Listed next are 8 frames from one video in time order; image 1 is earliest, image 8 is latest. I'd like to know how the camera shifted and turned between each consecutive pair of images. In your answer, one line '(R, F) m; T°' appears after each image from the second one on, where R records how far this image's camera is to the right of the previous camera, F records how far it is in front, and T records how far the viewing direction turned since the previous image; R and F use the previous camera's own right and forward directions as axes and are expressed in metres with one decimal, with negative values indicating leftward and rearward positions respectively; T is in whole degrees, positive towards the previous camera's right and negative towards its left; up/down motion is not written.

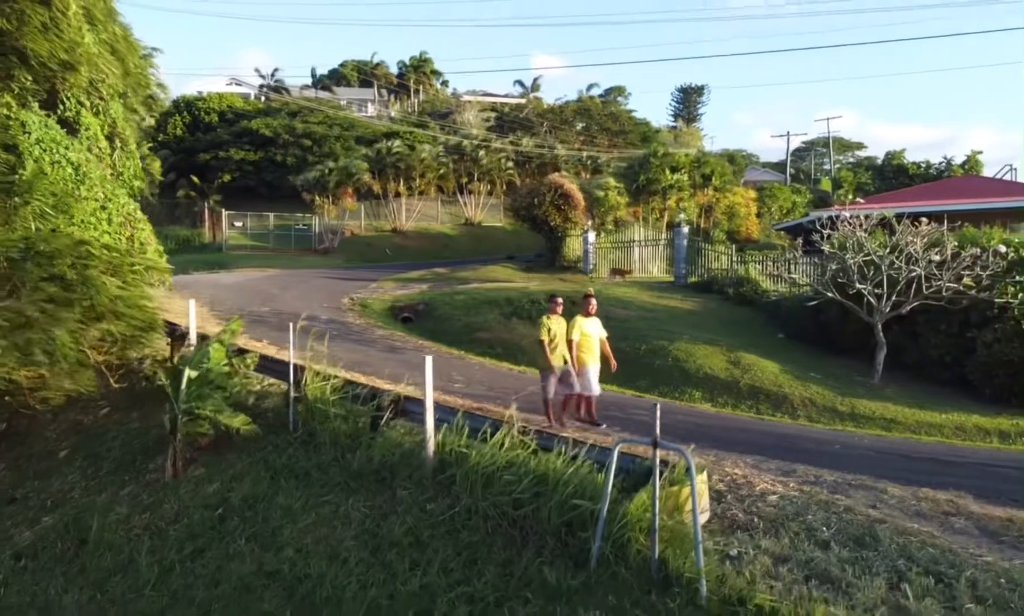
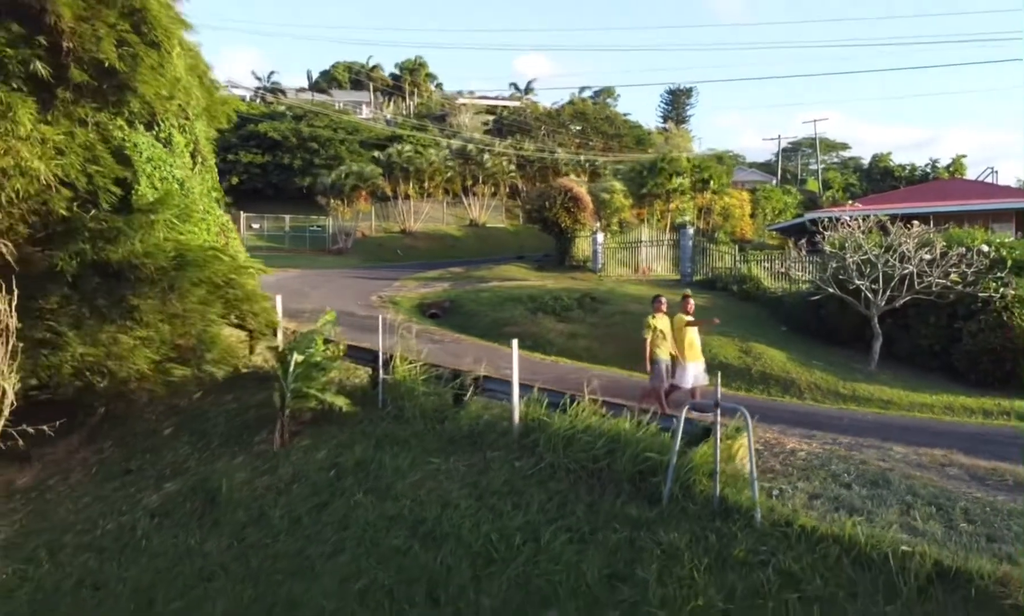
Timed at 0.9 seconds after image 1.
(-0.7, -1.2) m; +1°
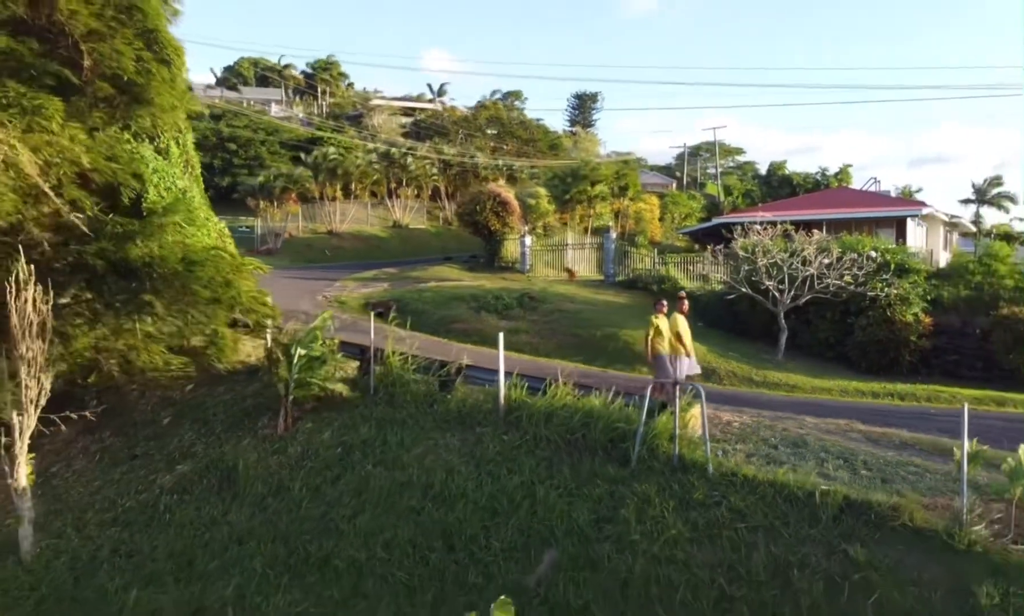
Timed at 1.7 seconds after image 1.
(-0.8, -1.3) m; +6°
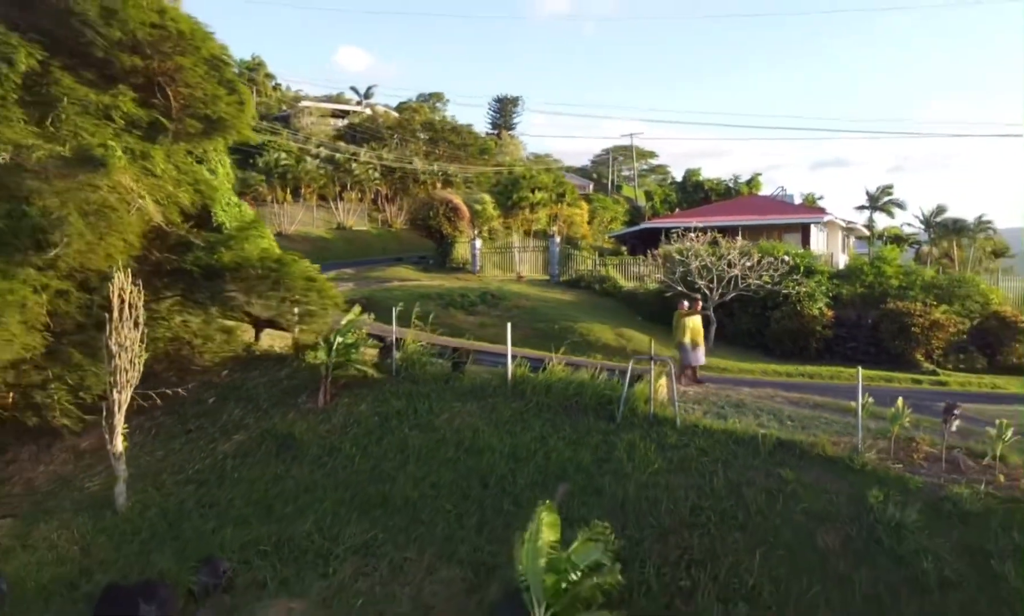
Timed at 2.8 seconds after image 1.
(-1.2, -2.3) m; +6°
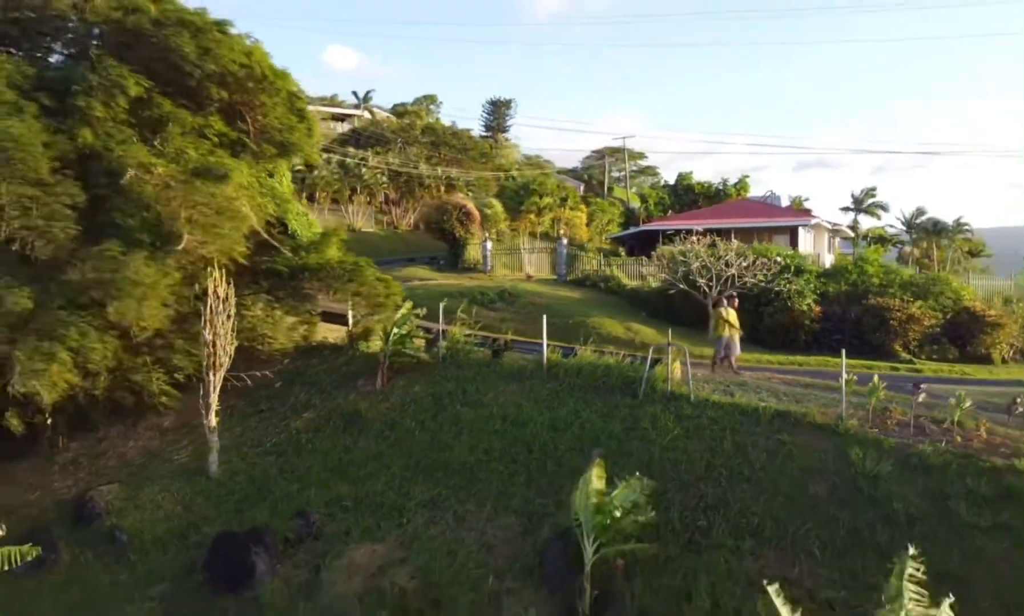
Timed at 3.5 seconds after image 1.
(-0.7, -1.8) m; +1°
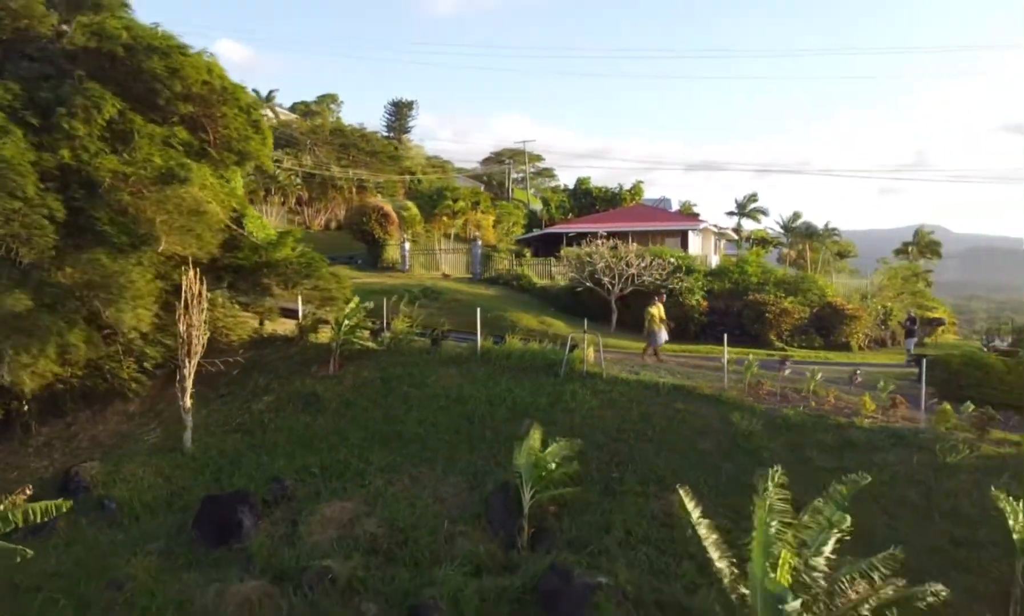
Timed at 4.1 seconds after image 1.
(-0.7, -2.1) m; +7°
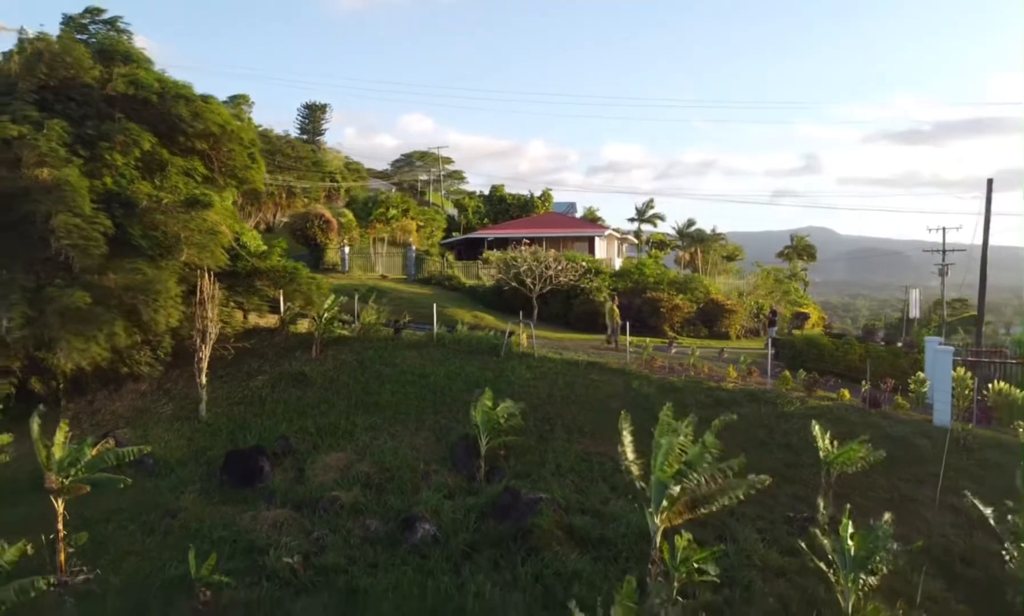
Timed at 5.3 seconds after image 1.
(-1.0, -3.9) m; +6°
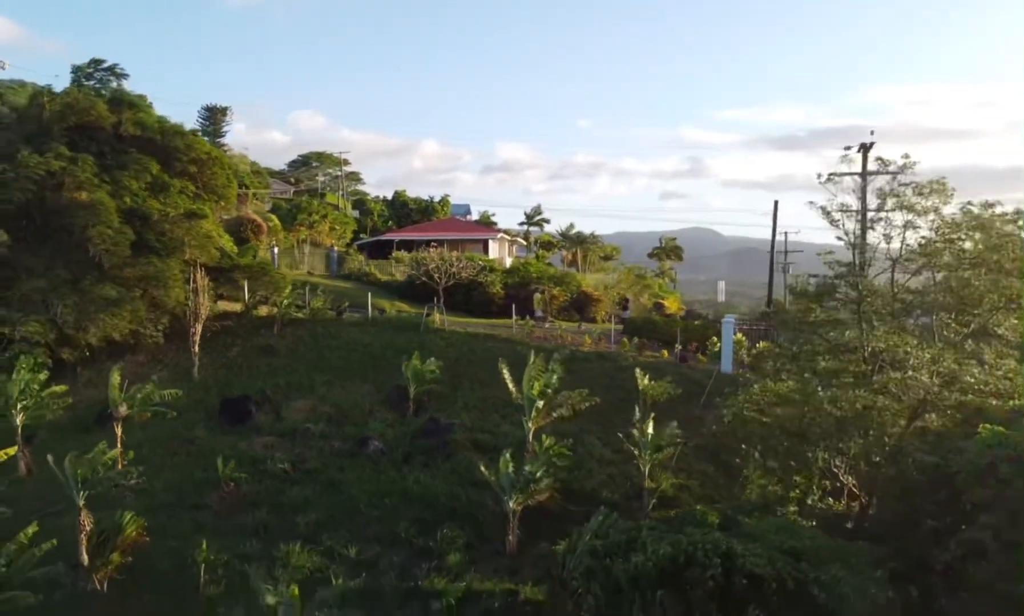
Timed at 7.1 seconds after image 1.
(-0.7, -6.4) m; +7°
